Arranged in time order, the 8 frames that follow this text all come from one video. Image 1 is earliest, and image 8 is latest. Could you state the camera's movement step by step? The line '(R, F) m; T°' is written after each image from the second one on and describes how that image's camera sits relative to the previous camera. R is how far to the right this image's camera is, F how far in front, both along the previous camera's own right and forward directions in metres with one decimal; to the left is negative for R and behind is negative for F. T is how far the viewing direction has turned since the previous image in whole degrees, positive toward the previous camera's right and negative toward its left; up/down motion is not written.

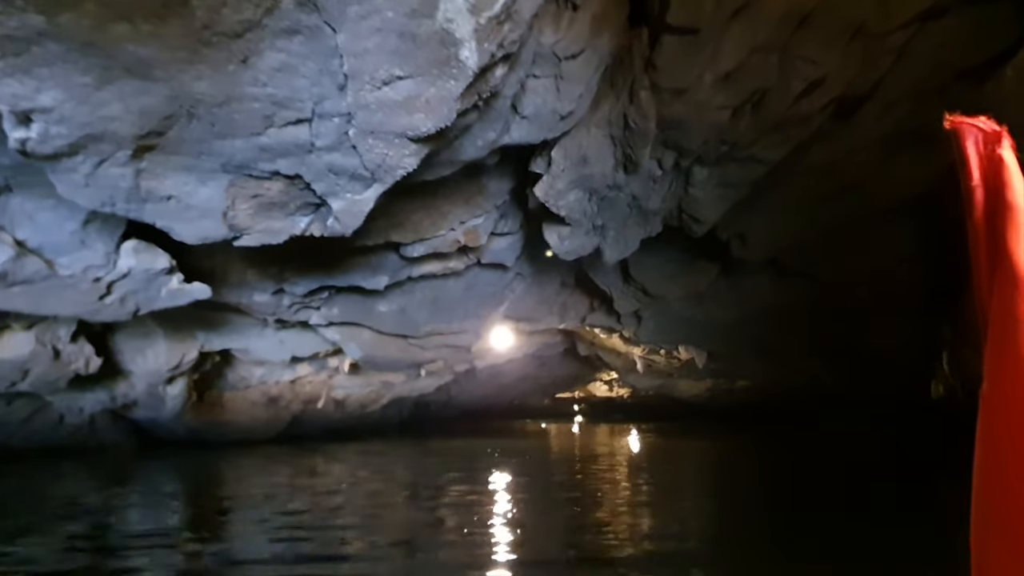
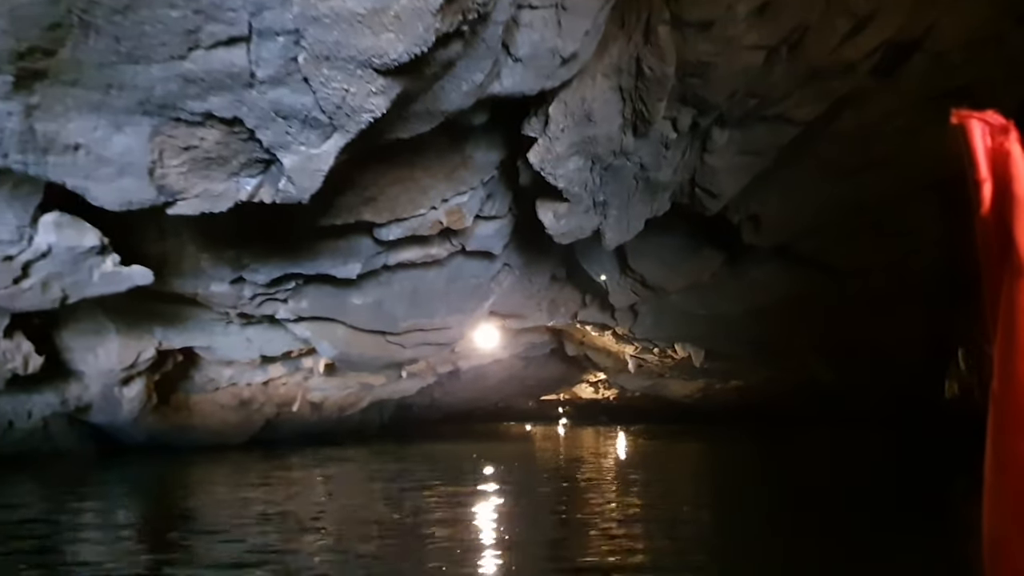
(0.0, +0.8) m; +1°
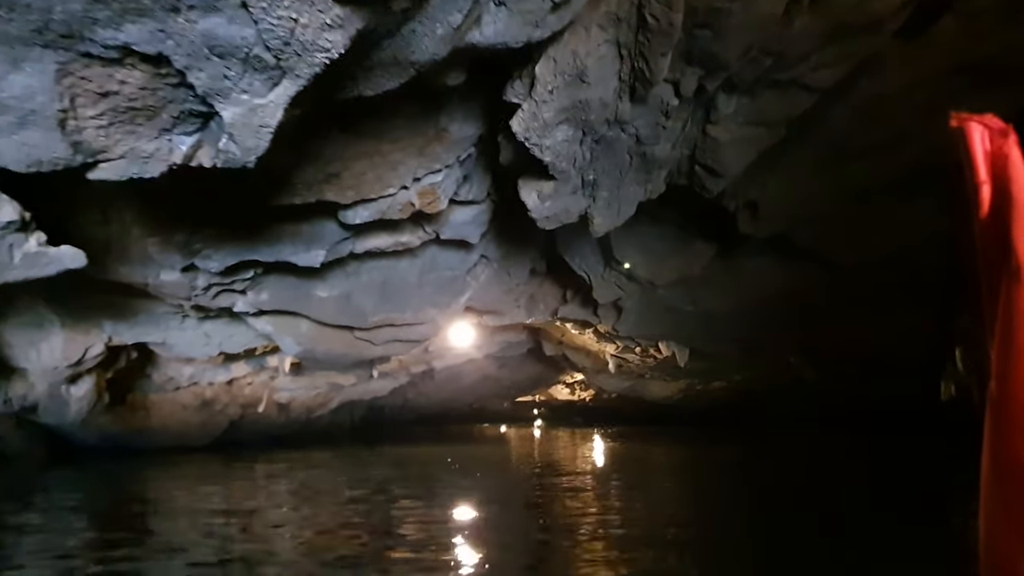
(0.0, +0.5) m; +1°
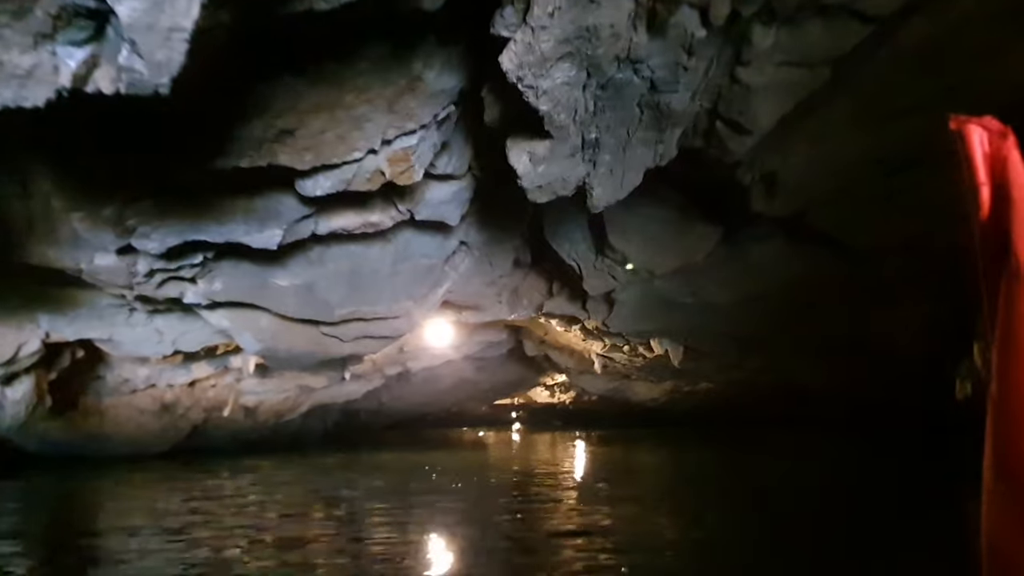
(0.0, +0.7) m; +1°
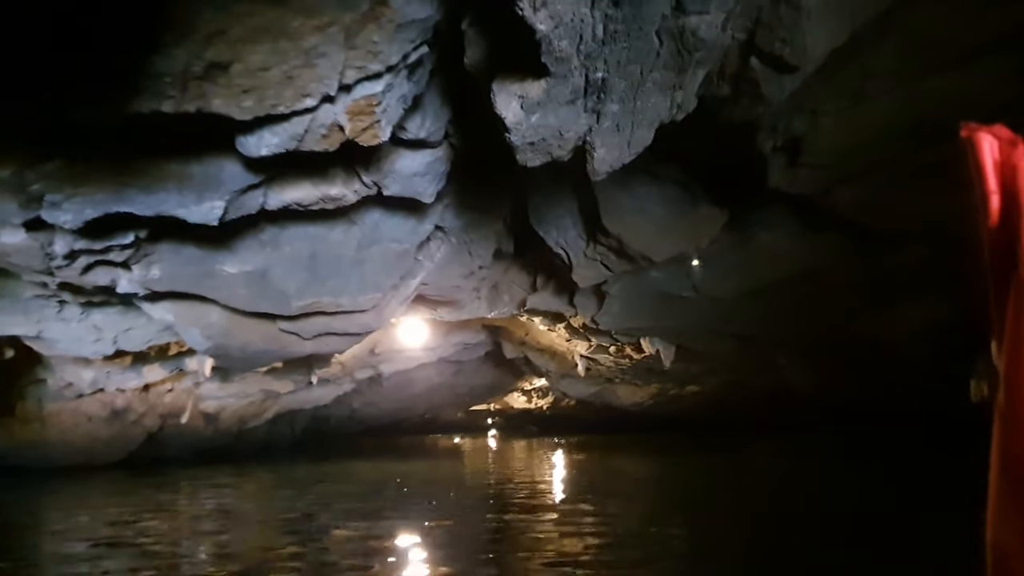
(0.0, +0.8) m; +1°
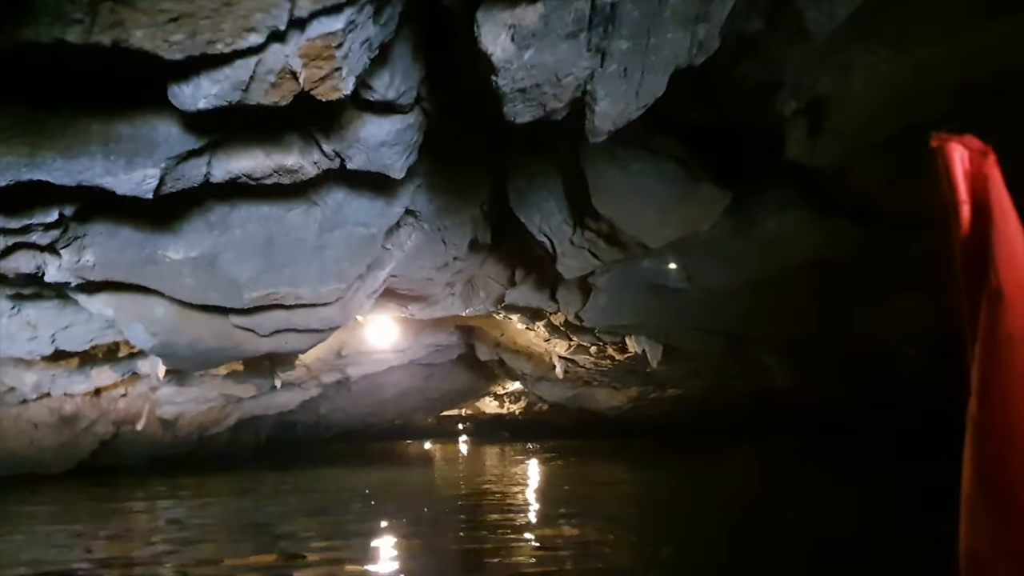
(0.0, +0.6) m; +2°
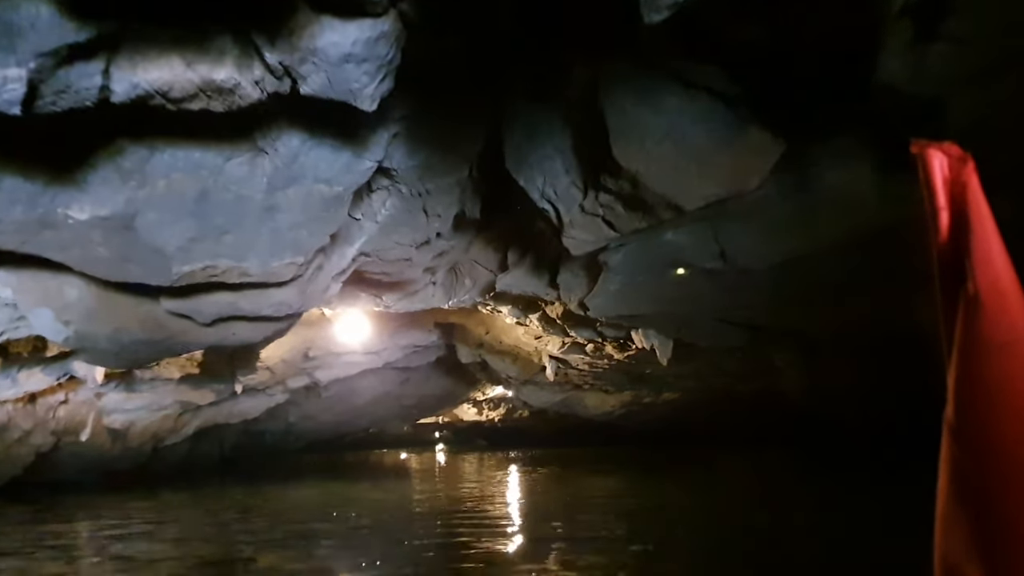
(-0.1, +1.1) m; +1°
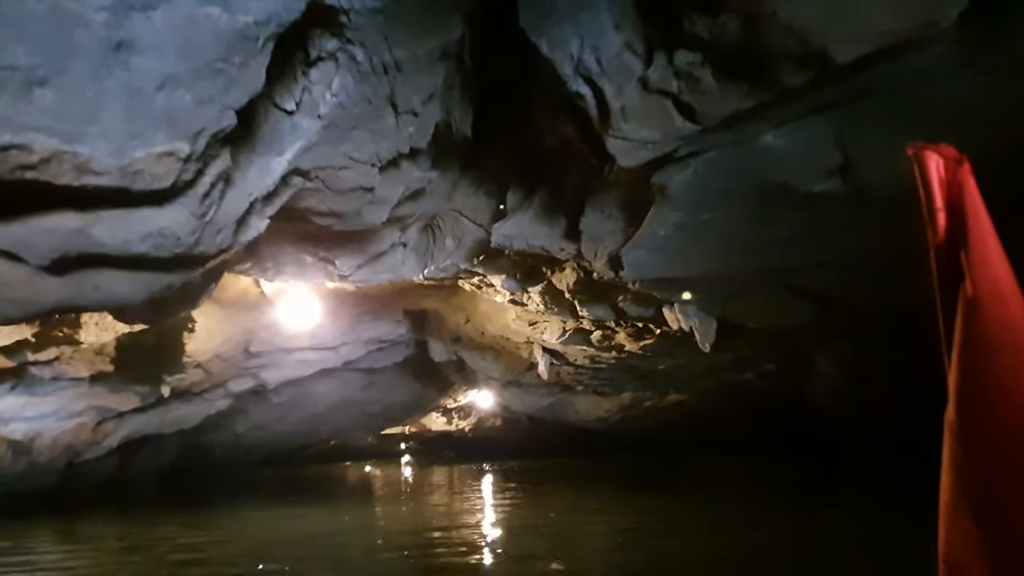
(-0.2, +1.8) m; +2°
